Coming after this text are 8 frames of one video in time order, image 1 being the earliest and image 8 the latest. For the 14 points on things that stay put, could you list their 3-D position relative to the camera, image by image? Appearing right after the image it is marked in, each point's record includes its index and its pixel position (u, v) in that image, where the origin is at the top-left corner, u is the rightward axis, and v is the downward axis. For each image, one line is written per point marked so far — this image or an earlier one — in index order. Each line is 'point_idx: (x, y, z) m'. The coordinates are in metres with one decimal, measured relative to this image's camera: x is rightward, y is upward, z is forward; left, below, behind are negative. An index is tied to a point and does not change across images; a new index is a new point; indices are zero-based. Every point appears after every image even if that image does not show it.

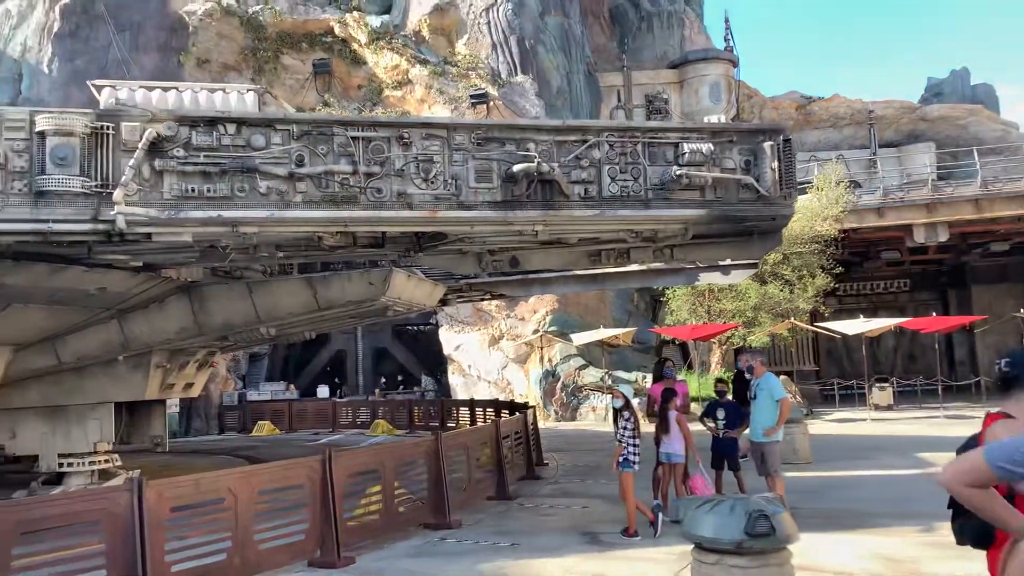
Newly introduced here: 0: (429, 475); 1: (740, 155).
0: (-0.9, -2.1, +9.6) m
1: (+2.6, +1.5, +9.9) m
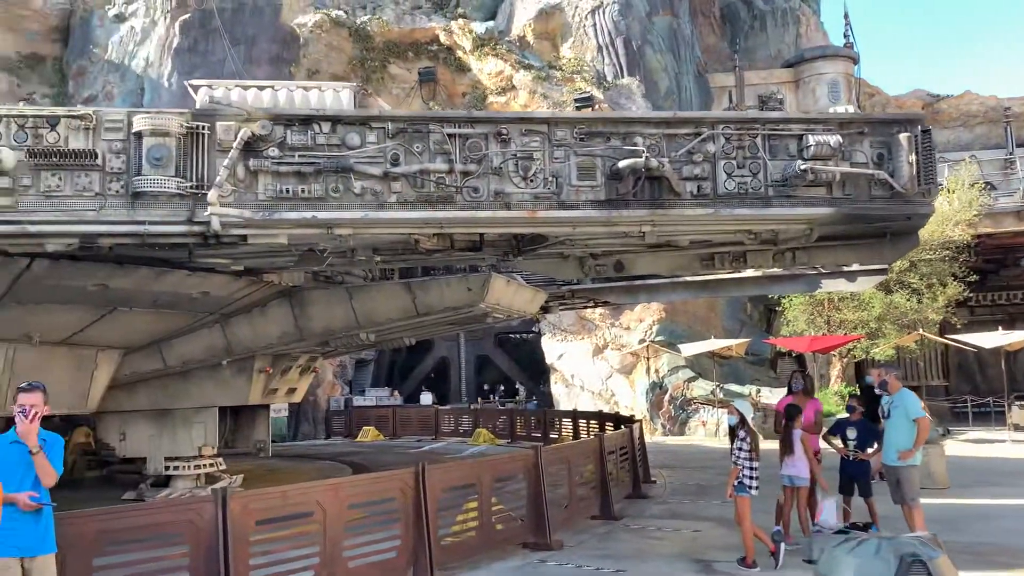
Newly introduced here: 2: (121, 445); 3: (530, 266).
0: (+0.2, -2.1, +9.0) m
1: (+3.7, +1.5, +9.0) m
2: (-6.1, -2.5, +13.6) m
3: (+0.2, +0.3, +11.3) m
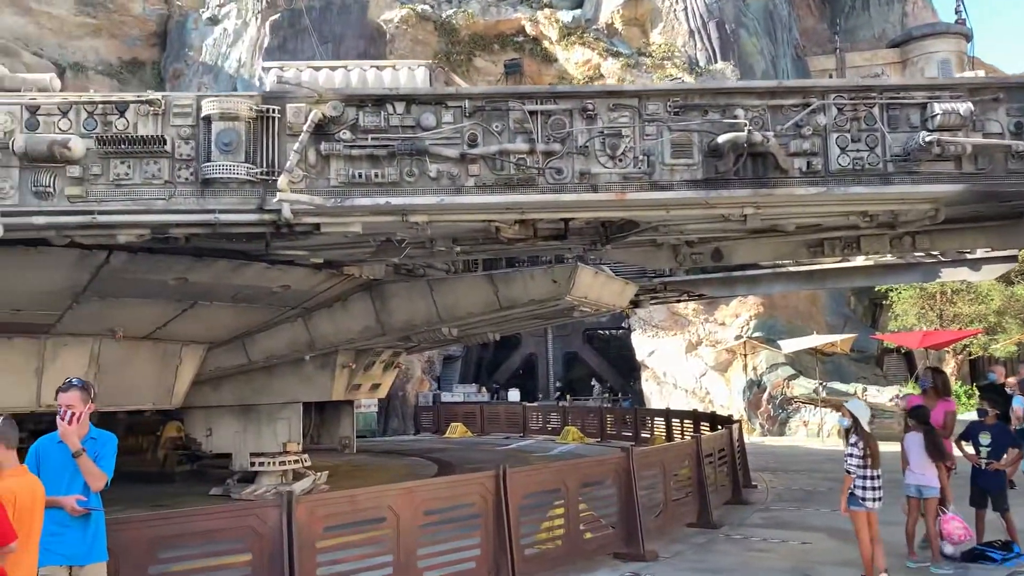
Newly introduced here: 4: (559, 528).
0: (+1.0, -2.0, +8.3) m
1: (+4.6, +1.6, +7.9) m
2: (-4.7, -2.4, +13.5) m
3: (+1.3, +0.4, +10.6) m
4: (+0.4, -2.1, +7.6) m
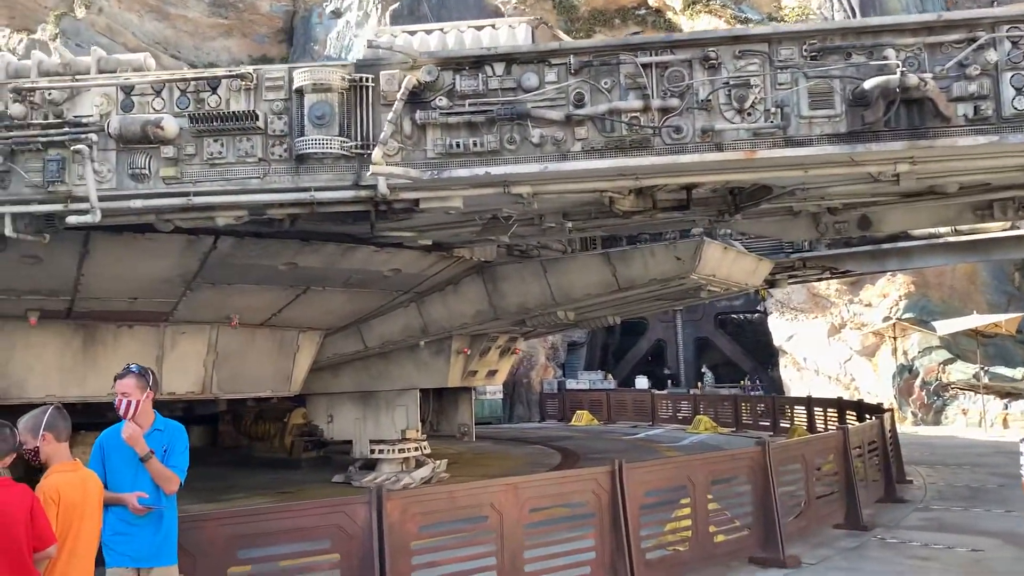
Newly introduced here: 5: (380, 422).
0: (+2.1, -1.8, +7.4) m
1: (+5.4, +1.9, +6.5) m
2: (-2.9, -2.2, +13.4) m
3: (+2.7, +0.7, +9.6) m
4: (+1.4, -1.9, +6.8) m
5: (-2.0, -2.0, +13.0) m
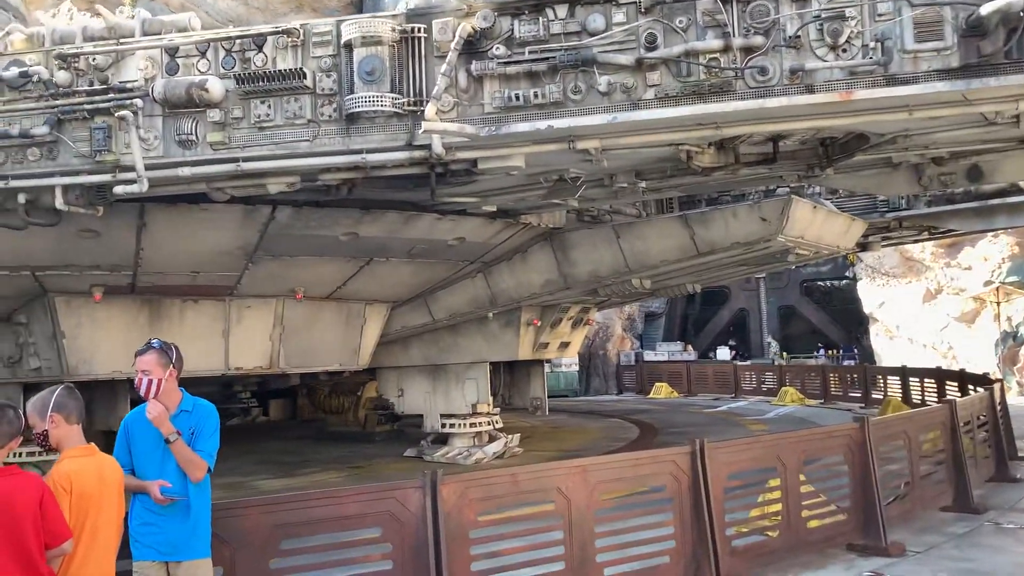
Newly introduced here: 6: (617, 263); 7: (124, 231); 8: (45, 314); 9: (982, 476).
0: (+2.6, -1.5, +6.7) m
1: (+5.8, +2.2, +5.4) m
2: (-1.7, -1.7, +13.1) m
3: (+3.4, +1.1, +8.8) m
4: (+1.9, -1.6, +6.2) m
5: (-0.9, -1.6, +12.6) m
6: (+1.3, +0.3, +10.6) m
7: (-3.8, +0.6, +8.5) m
8: (-5.3, -0.3, +9.9) m
9: (+5.0, -2.0, +9.2) m
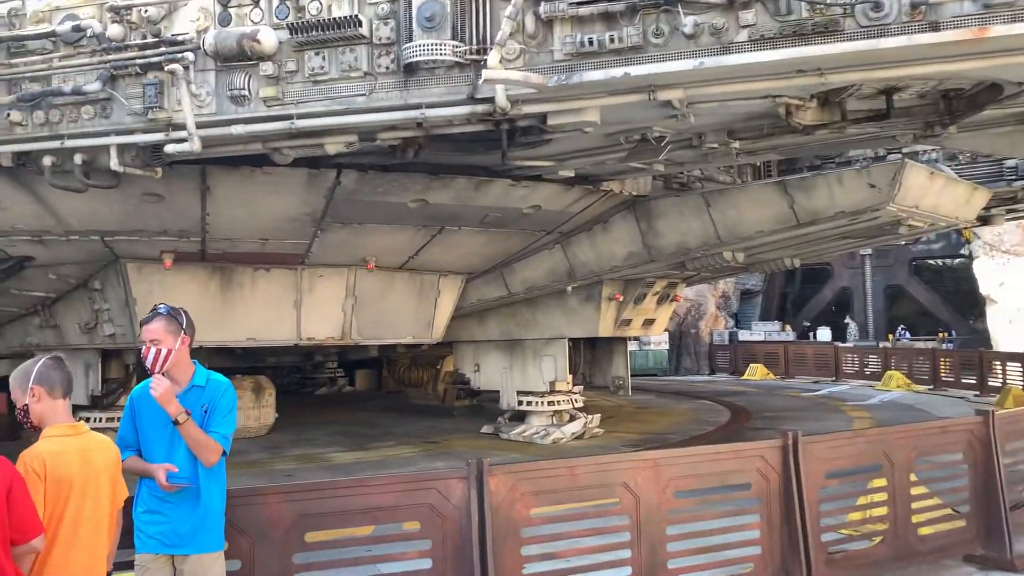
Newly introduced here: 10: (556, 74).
0: (+3.1, -1.3, +5.9) m
1: (+6.2, +2.3, +4.1) m
2: (-0.6, -1.3, +12.7) m
3: (+4.1, +1.3, +7.7) m
4: (+2.3, -1.4, +5.4) m
5: (+0.2, -1.2, +12.1) m
6: (+2.2, +0.6, +9.8) m
7: (-3.1, +0.9, +8.2) m
8: (-4.5, +0.1, +9.8) m
9: (+5.7, -1.8, +8.1) m
10: (+0.3, +1.4, +5.8) m
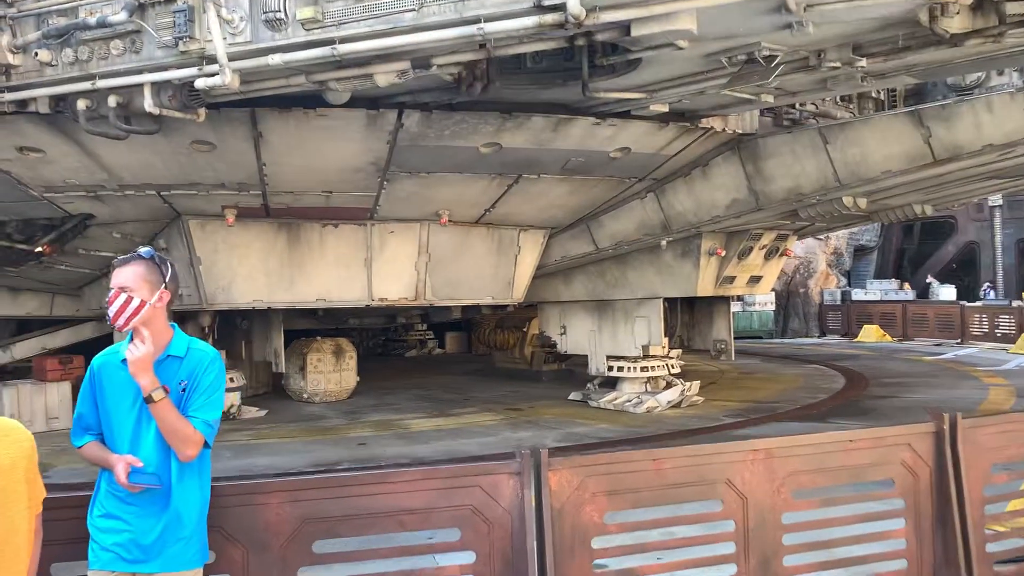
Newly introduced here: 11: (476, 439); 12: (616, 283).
0: (+3.5, -1.0, +4.6) m
1: (+6.3, +2.5, +2.3) m
2: (+0.7, -0.7, +11.8) m
3: (+4.7, +1.7, +6.2) m
4: (+2.7, -1.1, +4.2) m
5: (+1.3, -0.6, +11.1) m
6: (+3.1, +1.1, +8.5) m
7: (-2.4, +1.3, +7.5) m
8: (-3.6, +0.5, +9.3) m
9: (+6.4, -1.4, +6.5) m
10: (+0.7, +1.7, +4.7) m
11: (-0.4, -1.6, +9.4) m
12: (+1.3, +0.1, +11.1) m
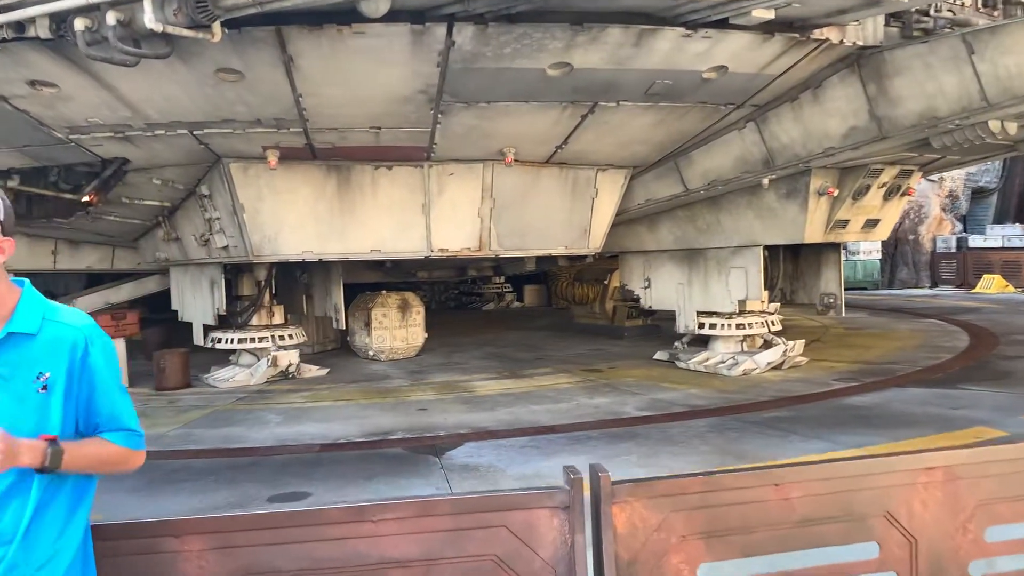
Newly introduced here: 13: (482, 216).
0: (+3.8, -0.7, +3.1) m
1: (+6.3, +2.7, +0.4) m
2: (+1.6, -0.1, +10.6) m
3: (+5.1, +2.0, +4.5) m
4: (+2.9, -0.9, +2.9) m
5: (+2.2, 0.0, +9.8) m
6: (+3.7, +1.6, +7.0) m
7: (-1.8, +1.7, +6.5) m
8: (-2.8, +1.0, +8.5) m
9: (+6.8, -1.0, +4.8) m
10: (+0.9, +2.0, +3.4) m
11: (+0.3, -1.1, +8.3) m
12: (+2.2, +0.7, +9.8) m
13: (-0.3, +0.8, +9.0) m
